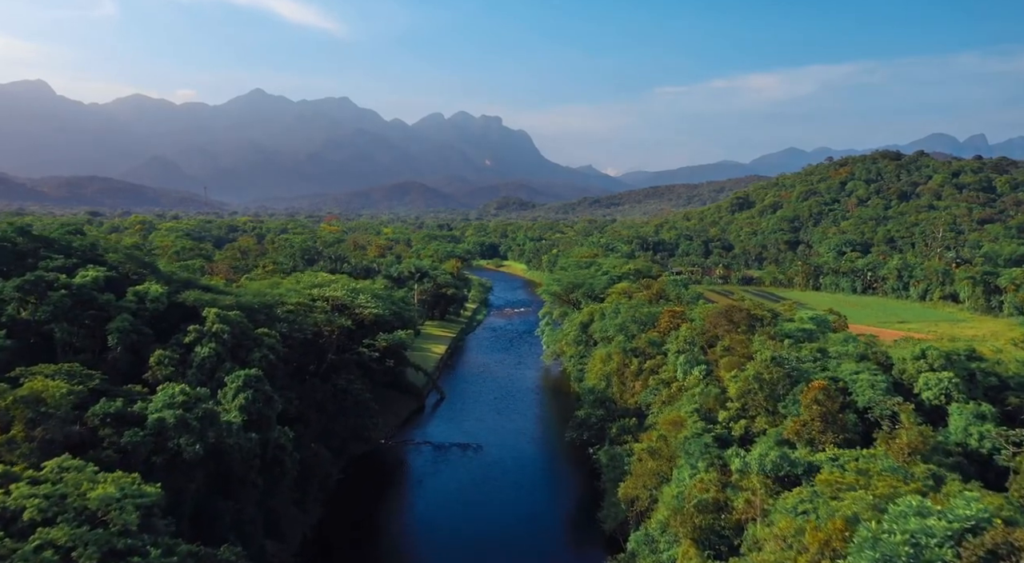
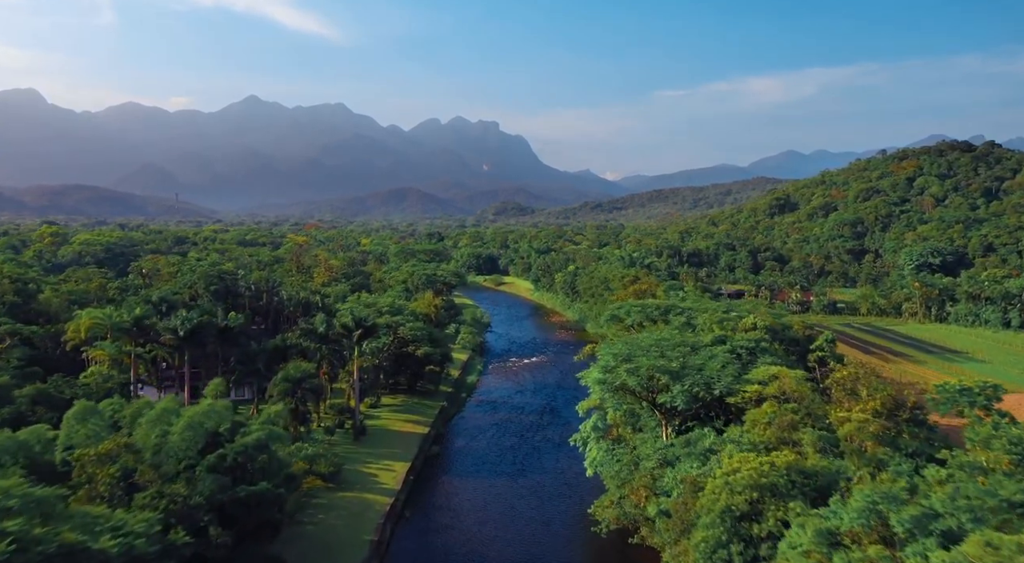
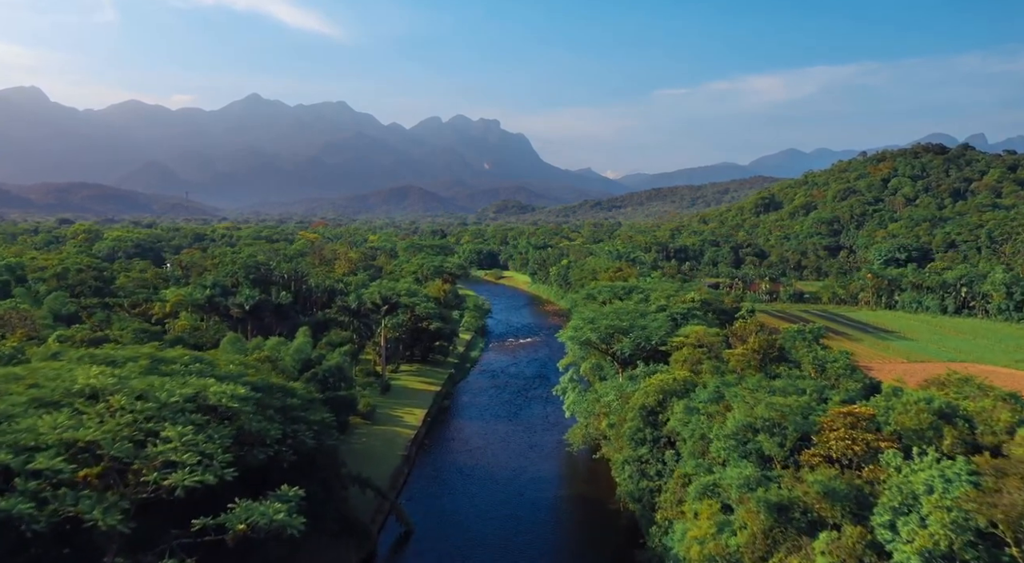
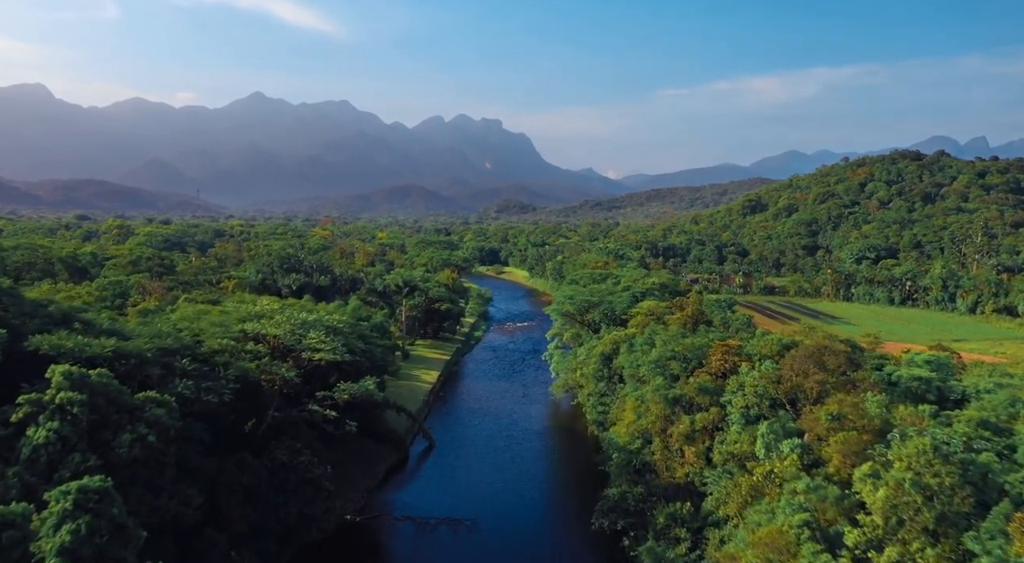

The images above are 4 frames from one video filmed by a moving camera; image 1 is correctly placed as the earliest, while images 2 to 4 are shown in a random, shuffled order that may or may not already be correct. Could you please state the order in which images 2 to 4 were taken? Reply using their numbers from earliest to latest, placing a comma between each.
4, 3, 2
